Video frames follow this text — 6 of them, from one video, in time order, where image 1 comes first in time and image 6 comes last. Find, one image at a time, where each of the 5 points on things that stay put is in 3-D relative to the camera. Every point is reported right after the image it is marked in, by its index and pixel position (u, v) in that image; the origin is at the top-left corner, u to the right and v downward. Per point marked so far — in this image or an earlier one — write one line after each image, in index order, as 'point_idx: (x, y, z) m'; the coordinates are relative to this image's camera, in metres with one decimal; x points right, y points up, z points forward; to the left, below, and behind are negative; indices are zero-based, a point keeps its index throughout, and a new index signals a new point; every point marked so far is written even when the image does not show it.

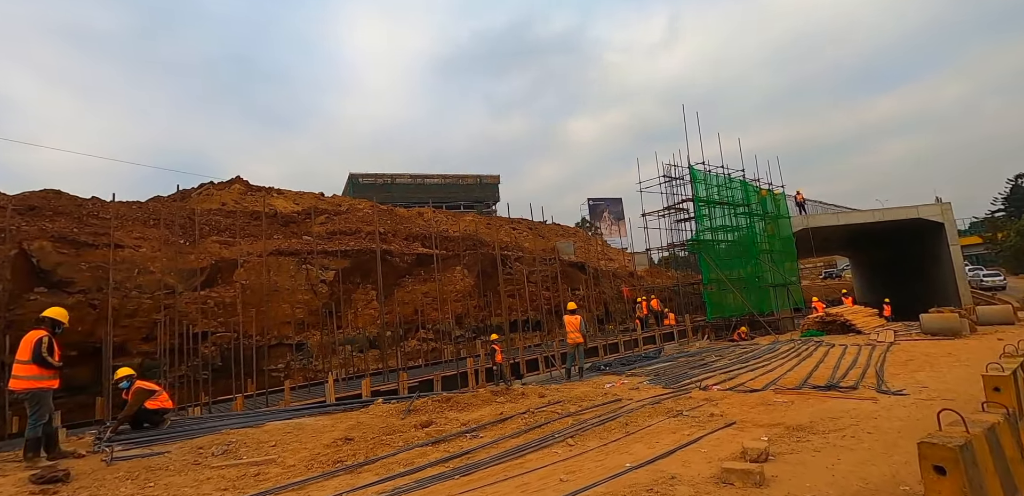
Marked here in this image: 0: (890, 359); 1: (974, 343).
0: (+6.3, -1.9, +8.4) m
1: (+9.6, -2.0, +10.3) m
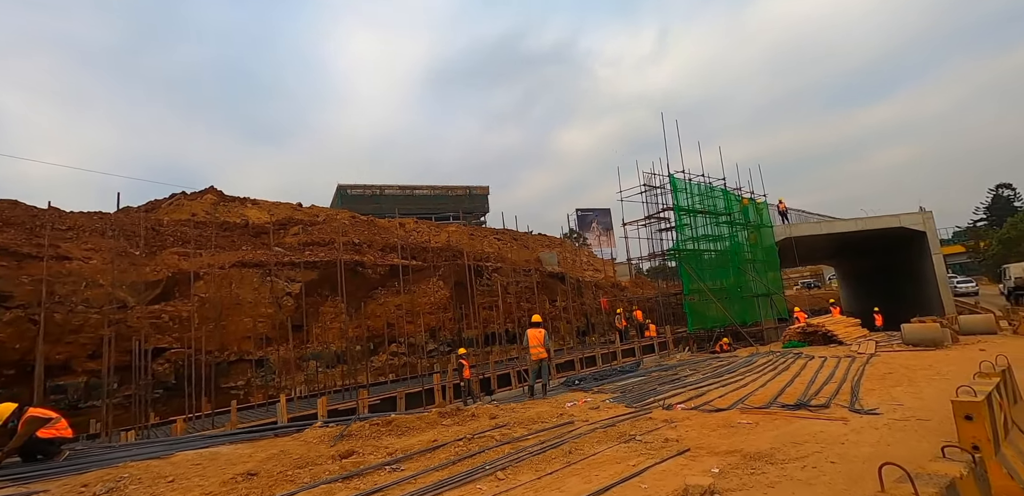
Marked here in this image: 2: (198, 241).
0: (+5.7, -2.0, +8.0) m
1: (+8.9, -2.1, +10.0) m
2: (-10.7, +0.2, +17.1) m
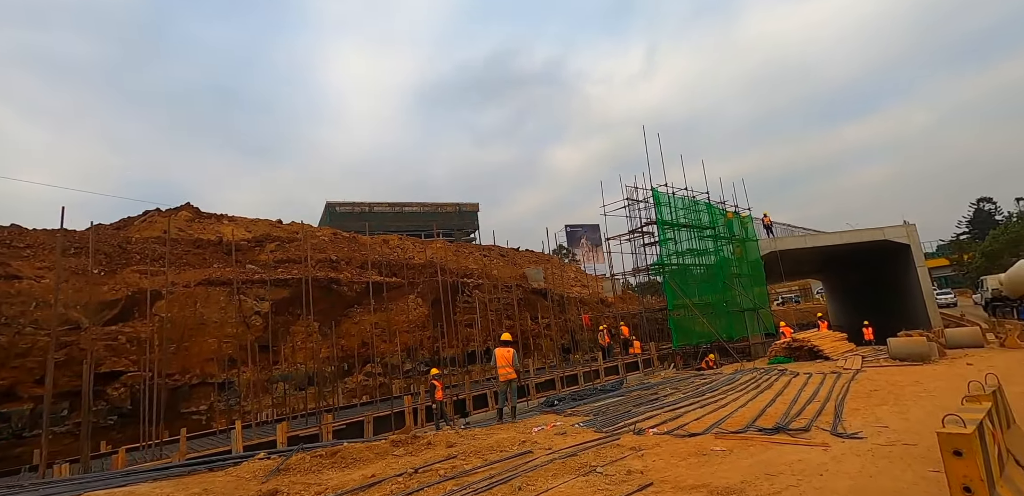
0: (+5.2, -2.2, +7.7) m
1: (+8.4, -2.3, +9.7) m
2: (-11.4, -0.3, +16.5) m
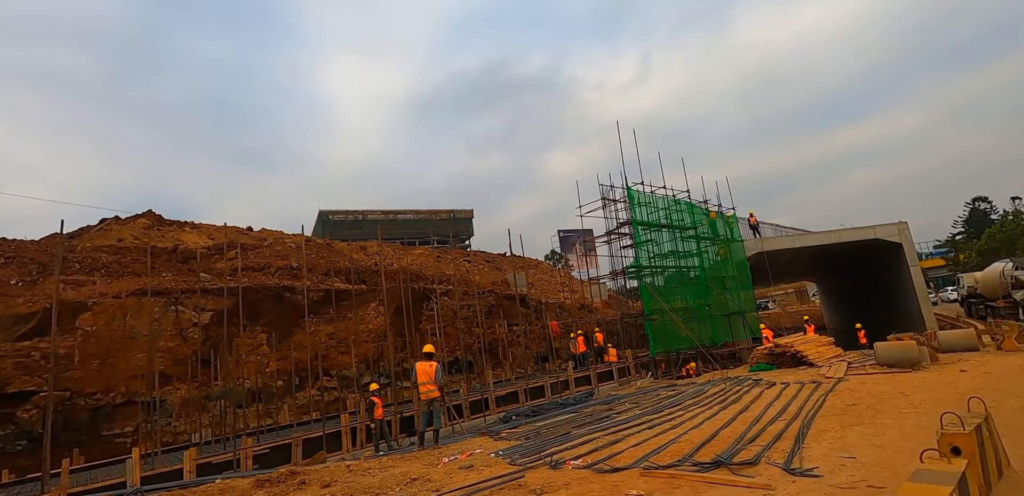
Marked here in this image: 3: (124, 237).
0: (+4.2, -2.1, +6.7) m
1: (+7.4, -2.2, +8.7) m
2: (-12.4, -0.6, +15.5) m
3: (-15.0, +0.4, +19.4) m
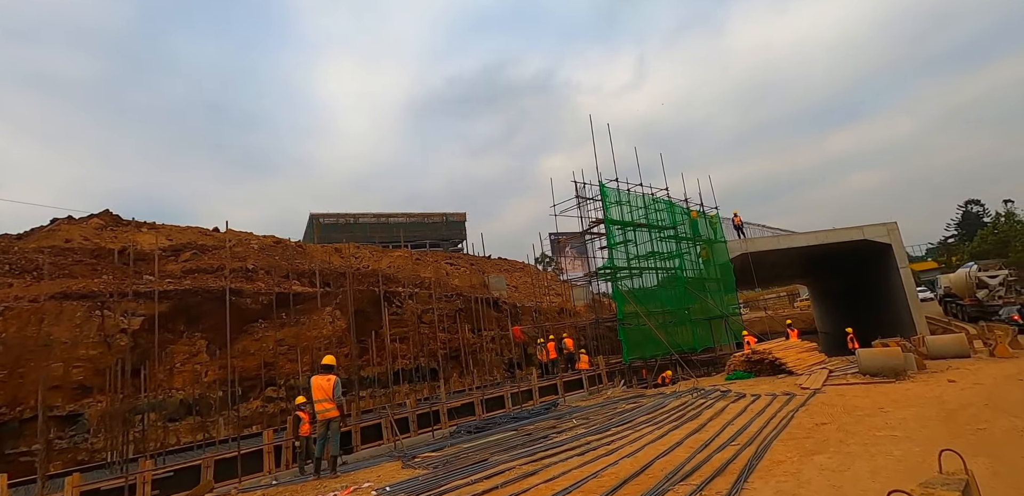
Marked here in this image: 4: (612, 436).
0: (+3.2, -2.0, +5.8) m
1: (+6.4, -2.2, +7.8) m
2: (-13.4, -0.6, +14.5) m
3: (-16.1, +0.4, +18.3) m
4: (+1.3, -2.3, +6.1) m
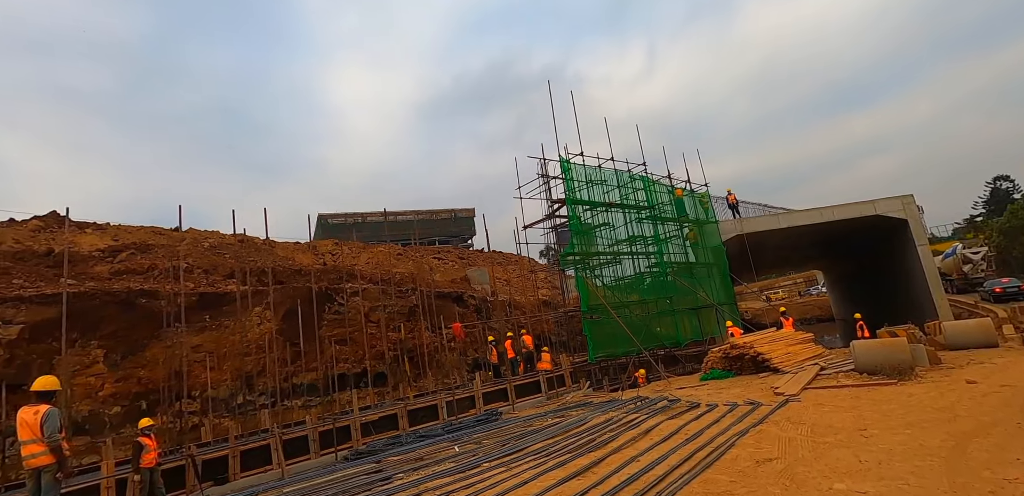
0: (+1.7, -1.6, +3.9) m
1: (+4.9, -1.7, +5.9) m
2: (-14.8, -0.7, +13.1) m
3: (-17.3, +0.3, +17.1) m
4: (-0.3, -2.0, +4.3) m
